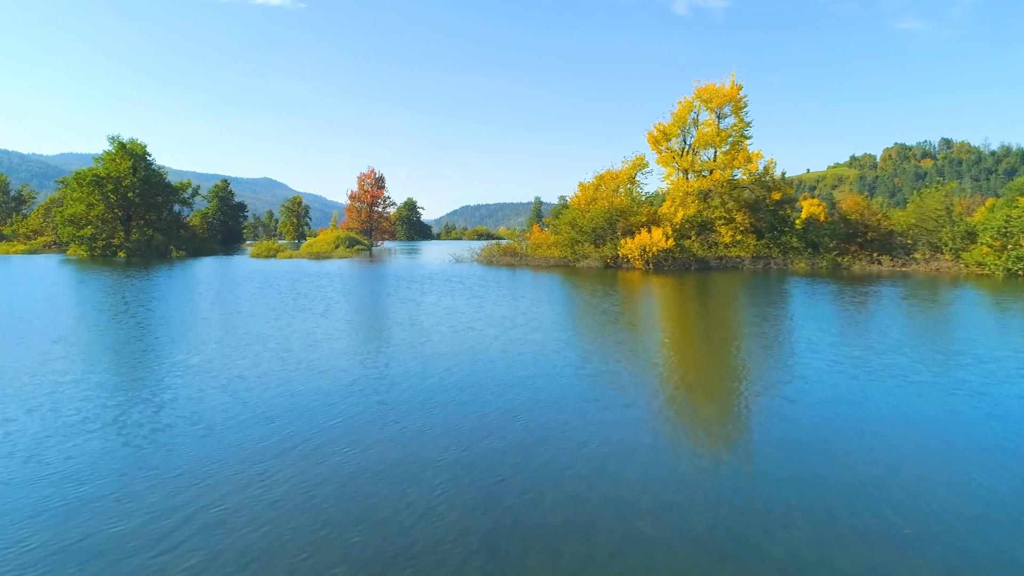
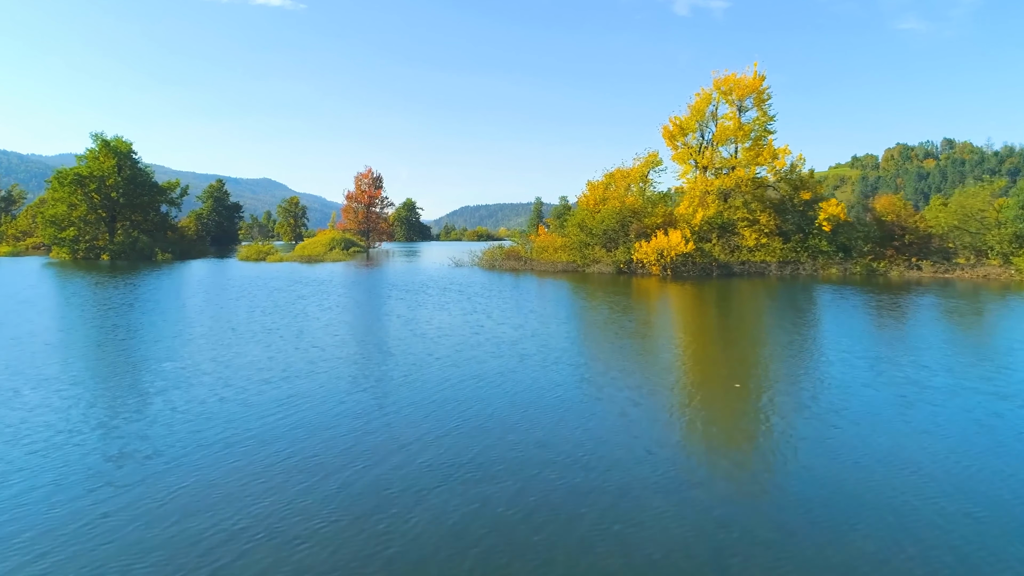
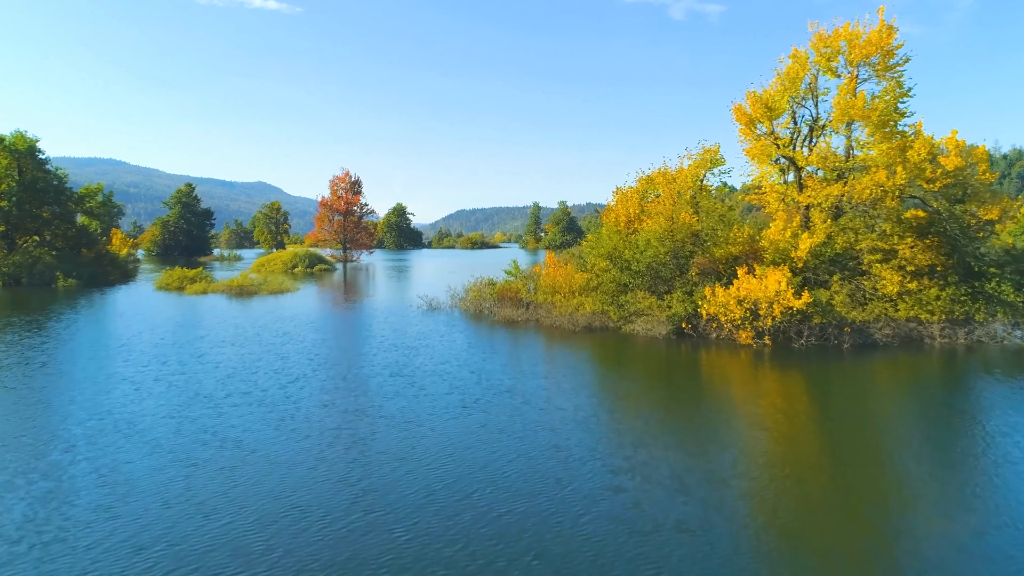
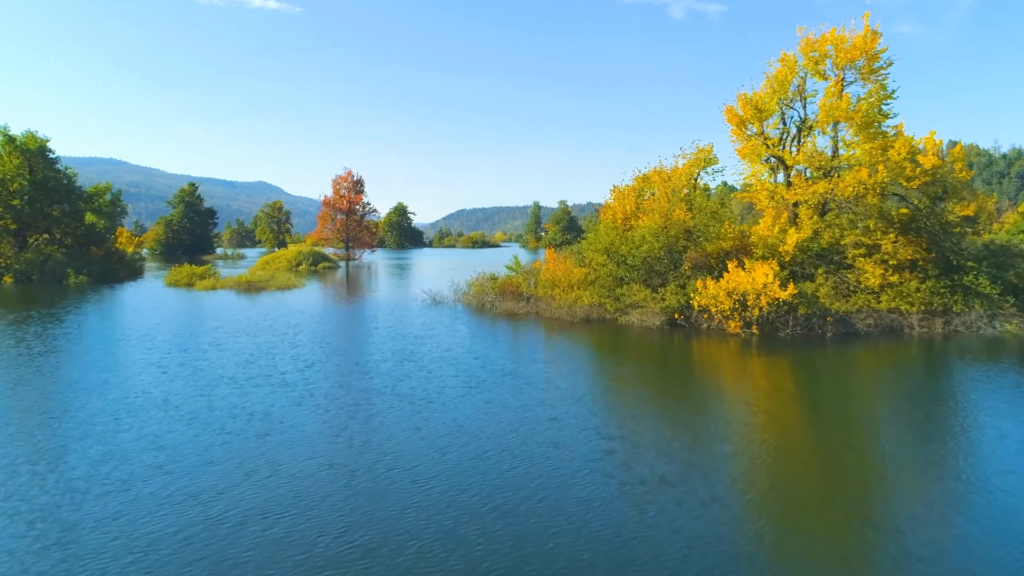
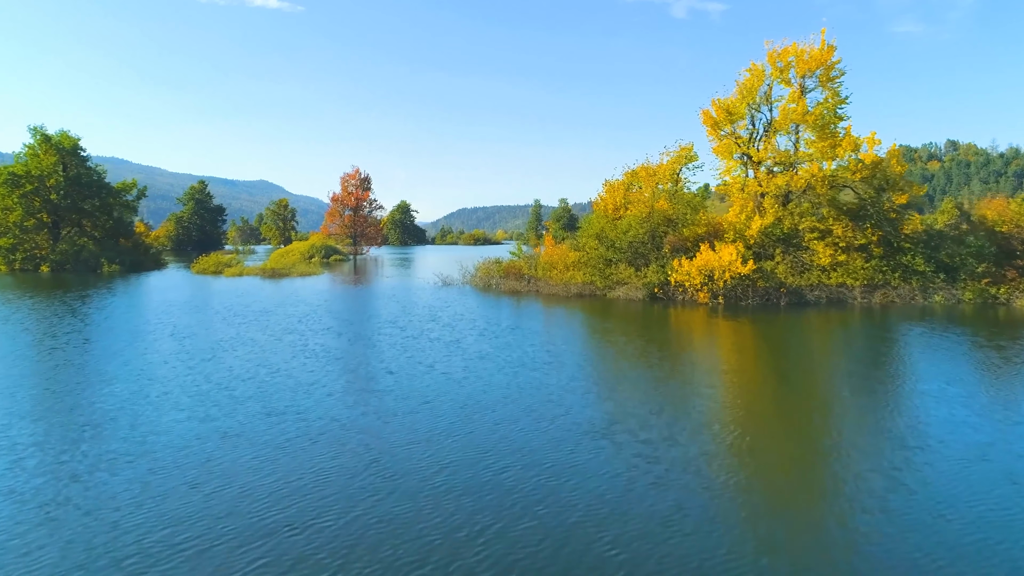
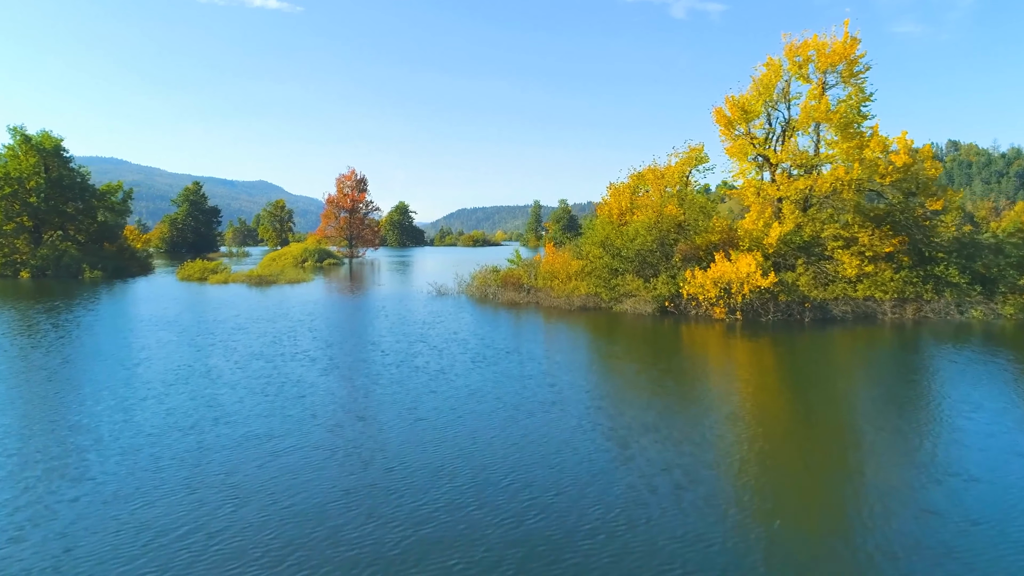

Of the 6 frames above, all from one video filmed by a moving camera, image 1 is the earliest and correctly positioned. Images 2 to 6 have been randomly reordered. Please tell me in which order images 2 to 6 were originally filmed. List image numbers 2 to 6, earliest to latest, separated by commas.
2, 5, 6, 4, 3
